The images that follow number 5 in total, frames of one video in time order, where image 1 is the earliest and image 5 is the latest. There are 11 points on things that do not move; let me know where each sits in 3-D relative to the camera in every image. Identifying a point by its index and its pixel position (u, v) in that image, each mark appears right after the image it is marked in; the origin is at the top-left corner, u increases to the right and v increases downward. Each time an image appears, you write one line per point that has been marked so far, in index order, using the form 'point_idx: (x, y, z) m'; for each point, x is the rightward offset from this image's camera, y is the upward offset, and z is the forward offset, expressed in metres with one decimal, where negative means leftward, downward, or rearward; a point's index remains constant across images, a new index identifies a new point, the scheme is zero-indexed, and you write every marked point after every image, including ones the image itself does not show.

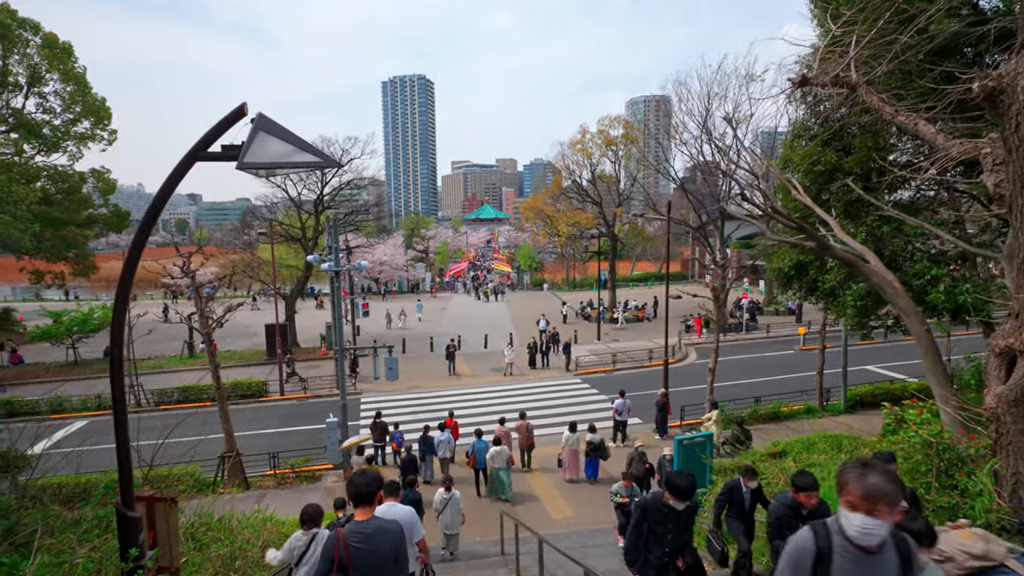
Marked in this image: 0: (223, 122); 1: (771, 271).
0: (-2.0, +1.1, +3.8) m
1: (+6.5, +0.4, +13.9) m
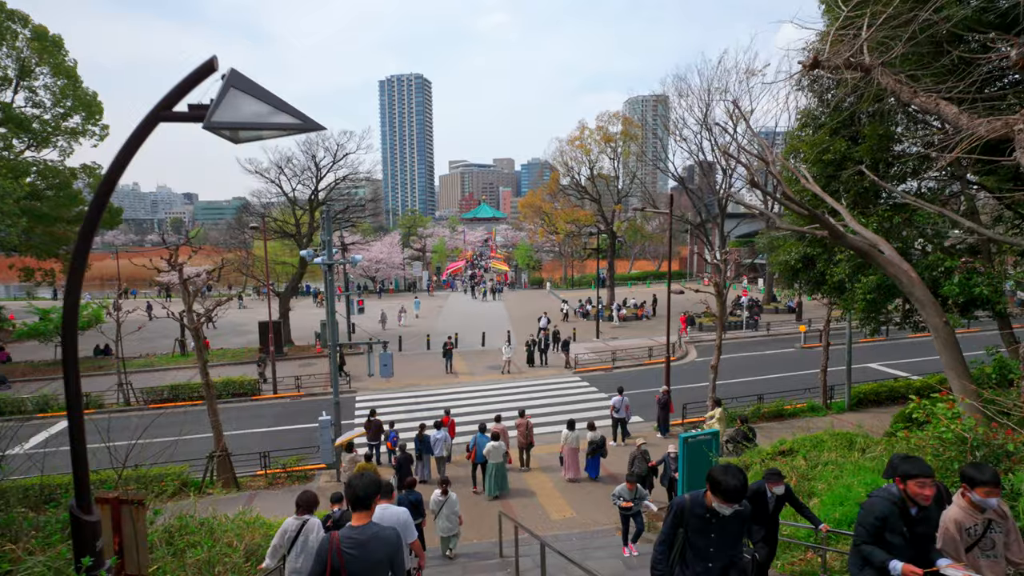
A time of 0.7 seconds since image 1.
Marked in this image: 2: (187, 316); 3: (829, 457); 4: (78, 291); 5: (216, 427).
0: (-2.0, +1.3, +3.4) m
1: (+6.4, +0.6, +13.5) m
2: (-8.0, -0.7, +13.8) m
3: (+5.1, -2.7, +9.0) m
4: (-2.8, 0.0, +3.6) m
5: (-6.6, -3.1, +12.5) m
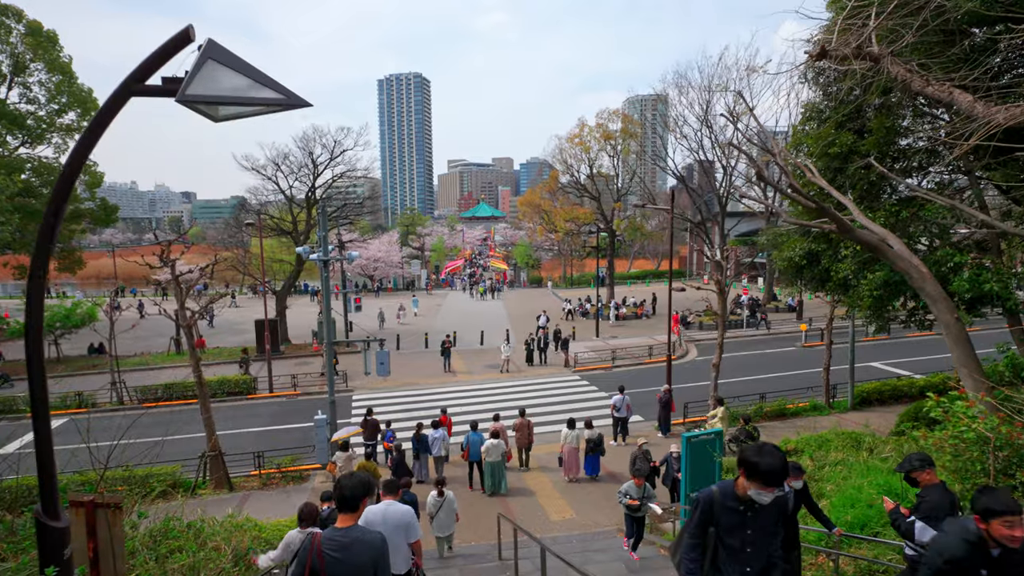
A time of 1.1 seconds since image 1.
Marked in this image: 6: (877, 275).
0: (-2.0, +1.3, +3.1) m
1: (+6.4, +0.6, +13.3) m
2: (-8.0, -0.6, +13.5) m
3: (+5.1, -2.7, +8.8) m
4: (-2.8, 0.0, +3.4) m
5: (-6.6, -3.0, +12.2) m
6: (+6.9, +0.2, +10.5) m
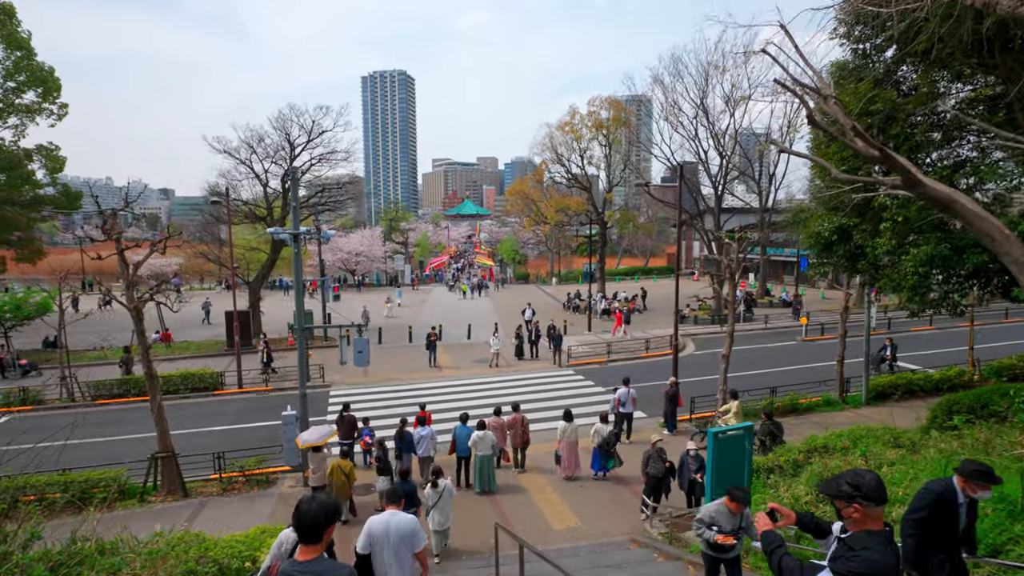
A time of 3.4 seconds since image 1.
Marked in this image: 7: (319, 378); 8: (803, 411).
0: (-1.8, +1.8, +1.7) m
1: (+6.3, +1.0, +12.1) m
2: (-8.2, -0.2, +11.9) m
3: (+5.1, -2.3, +7.5) m
4: (-2.6, +0.5, +1.9) m
5: (-6.7, -2.6, +10.7) m
6: (+6.8, +0.6, +9.3) m
7: (-6.5, -3.1, +19.0) m
8: (+7.8, -3.3, +14.8) m
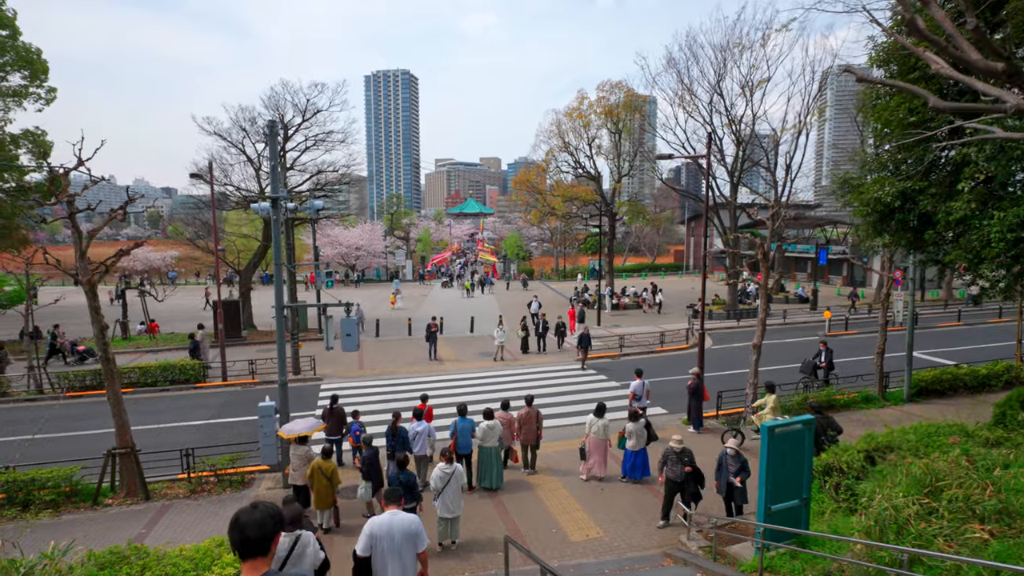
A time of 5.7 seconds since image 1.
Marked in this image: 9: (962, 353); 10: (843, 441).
0: (-1.6, +2.2, +0.3) m
1: (+6.5, +1.5, +10.6) m
2: (-8.0, +0.3, +10.5) m
3: (+5.3, -1.8, +6.1) m
4: (-2.5, +0.9, +0.5) m
5: (-6.6, -2.1, +9.3) m
6: (+7.0, +1.1, +7.9) m
7: (-6.3, -2.6, +17.6) m
8: (+8.0, -2.9, +13.4) m
9: (+15.1, -2.1, +18.5) m
10: (+5.4, -2.5, +9.1) m
